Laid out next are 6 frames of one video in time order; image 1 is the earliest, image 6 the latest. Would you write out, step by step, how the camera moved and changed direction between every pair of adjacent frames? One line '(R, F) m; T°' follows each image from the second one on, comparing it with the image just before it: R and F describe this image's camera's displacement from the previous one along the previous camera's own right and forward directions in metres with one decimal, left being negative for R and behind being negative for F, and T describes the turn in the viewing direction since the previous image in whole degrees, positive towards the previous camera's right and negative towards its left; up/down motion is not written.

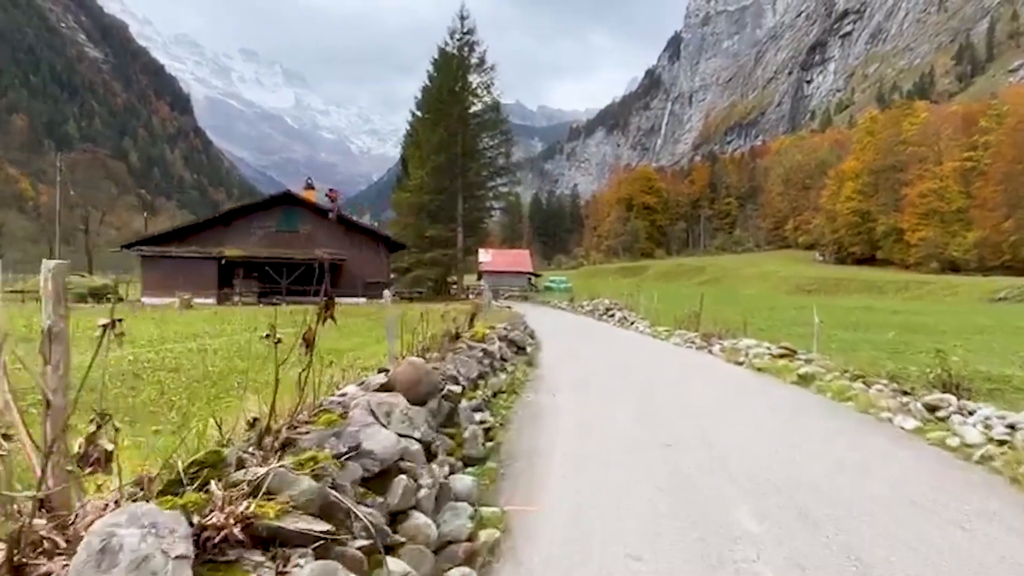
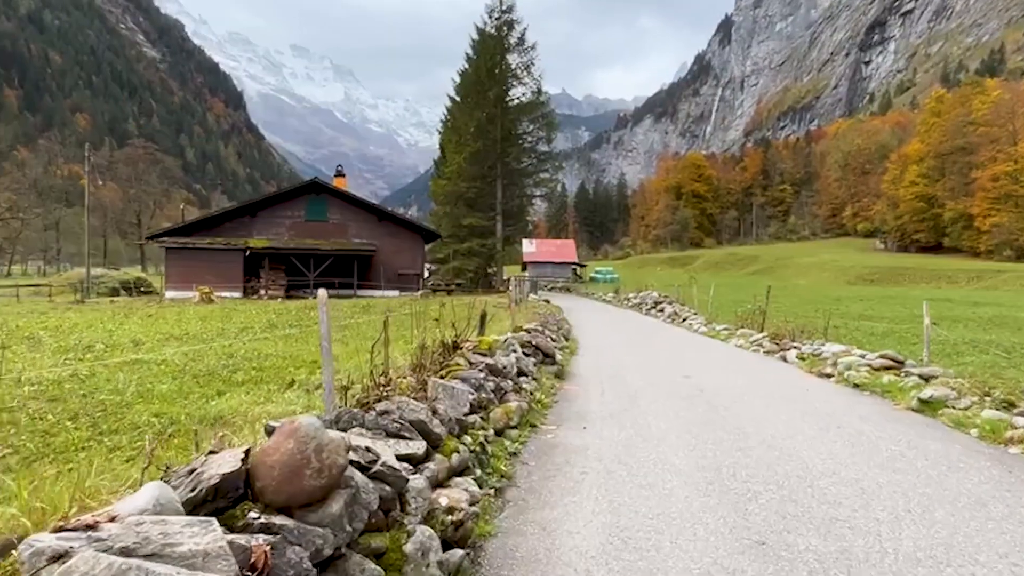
(+0.3, +2.7) m; -4°
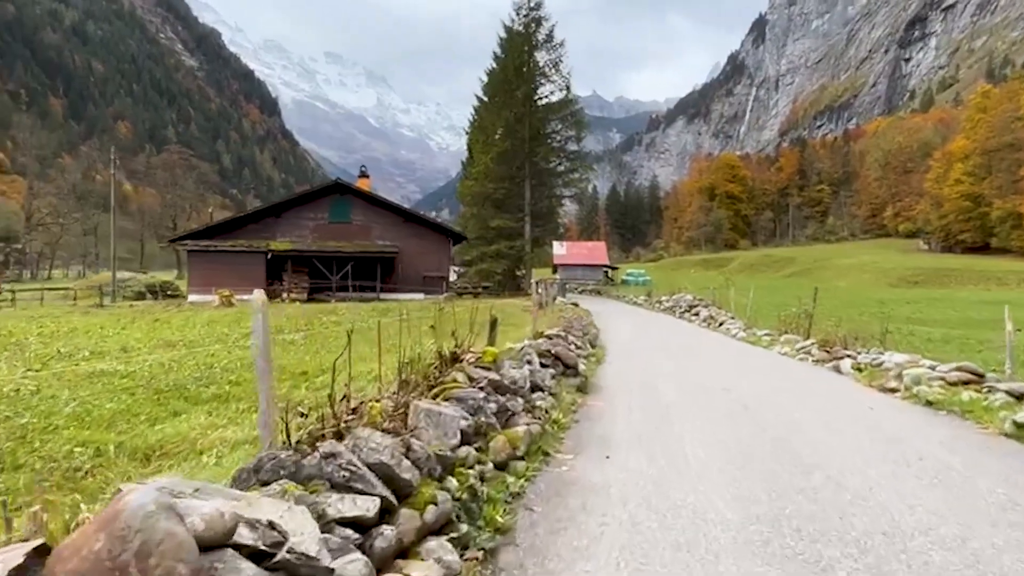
(+0.2, +1.2) m; -3°
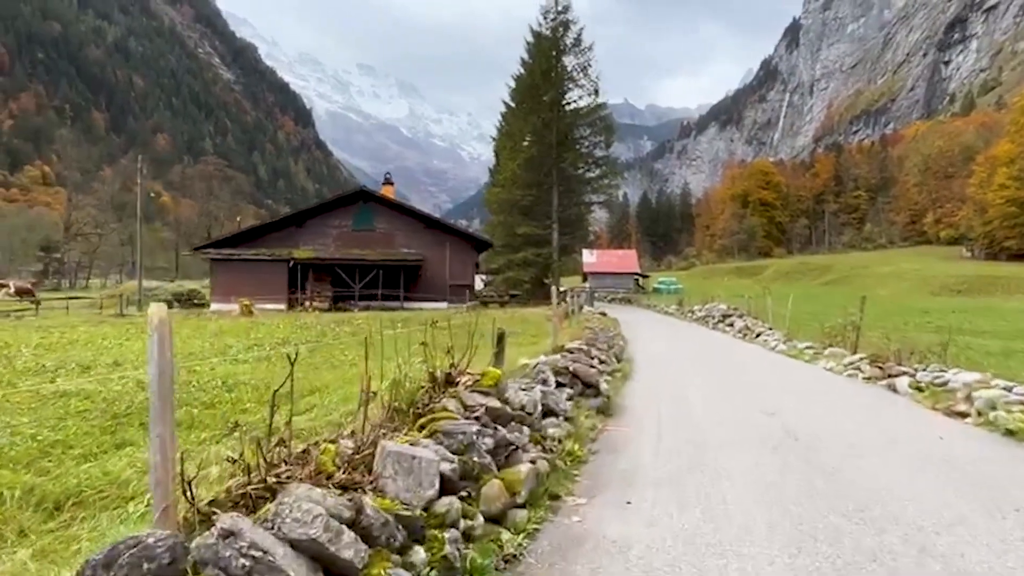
(+0.2, +1.0) m; -2°
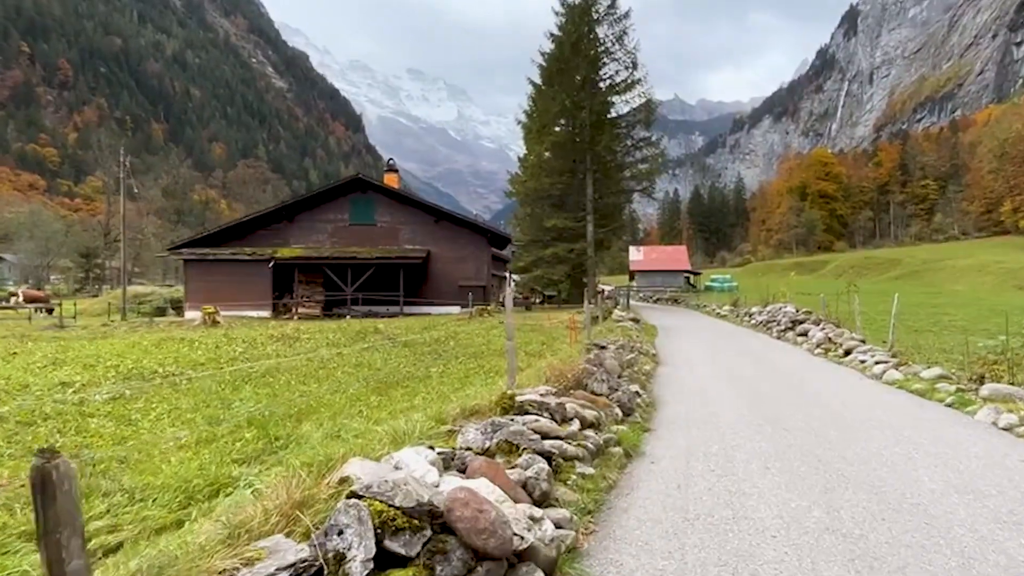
(+1.3, +5.4) m; -4°
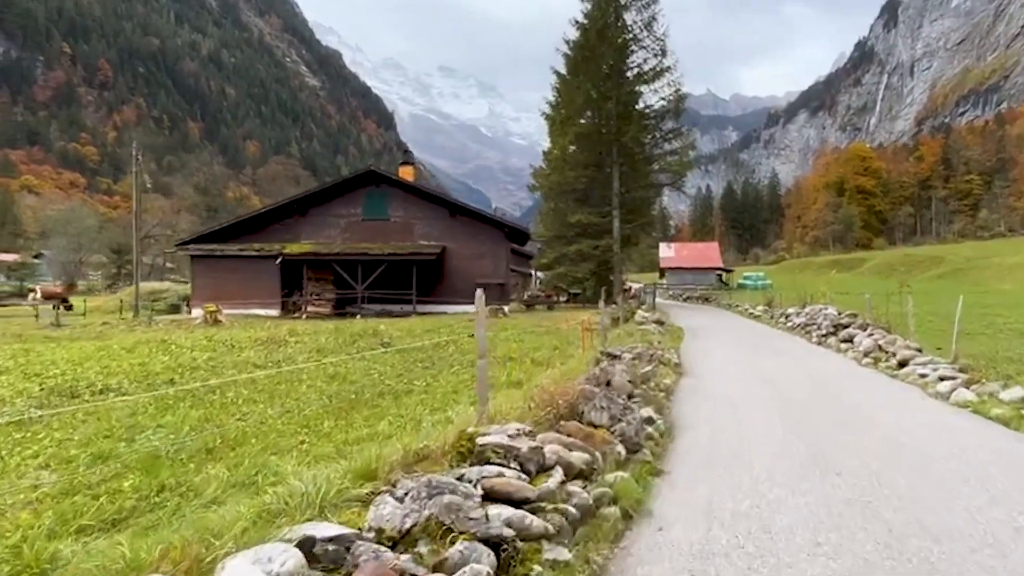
(+0.5, +1.6) m; -2°
